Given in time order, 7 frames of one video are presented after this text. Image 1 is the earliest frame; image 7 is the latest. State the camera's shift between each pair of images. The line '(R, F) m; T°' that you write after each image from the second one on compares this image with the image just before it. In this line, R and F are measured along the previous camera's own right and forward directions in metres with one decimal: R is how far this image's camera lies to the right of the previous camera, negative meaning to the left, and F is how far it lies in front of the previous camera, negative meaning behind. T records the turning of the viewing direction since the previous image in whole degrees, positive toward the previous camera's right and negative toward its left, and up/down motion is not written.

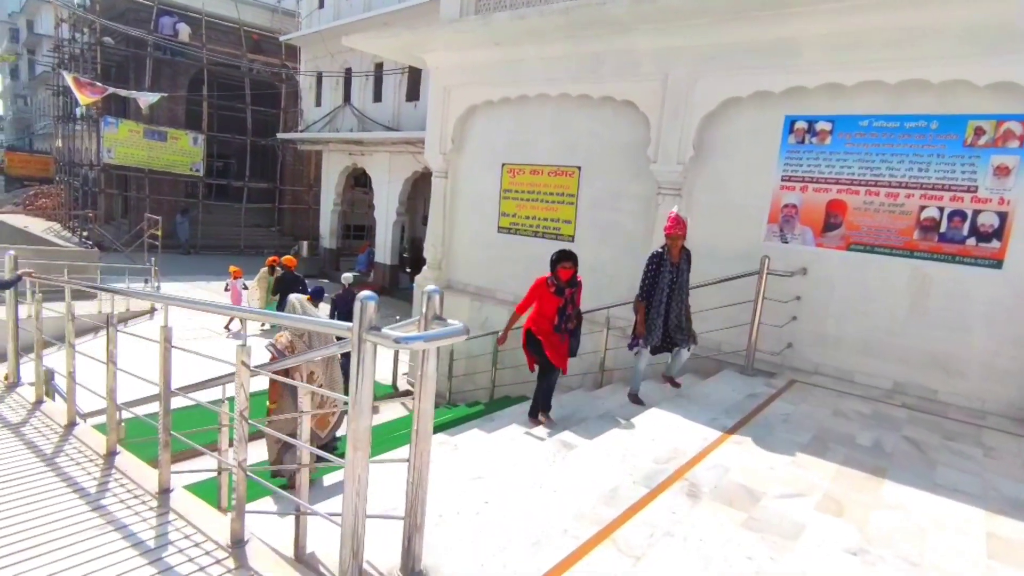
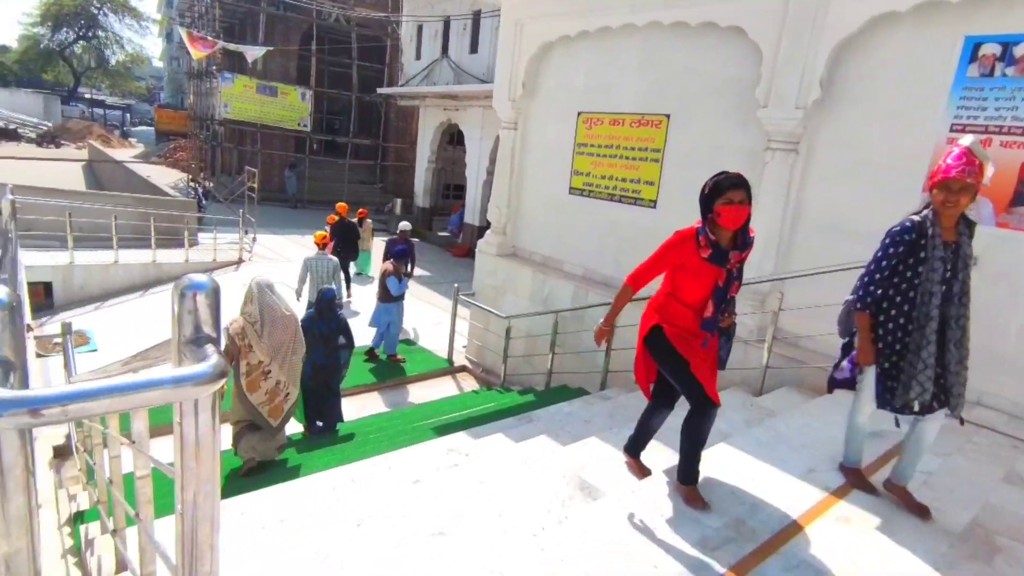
(+0.4, +1.1) m; -11°
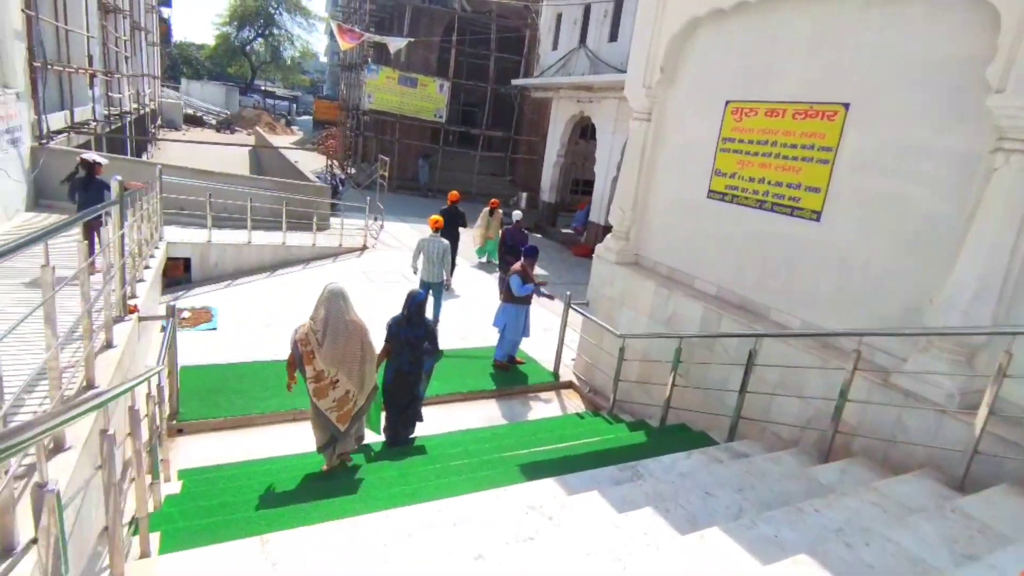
(+0.1, +0.7) m; -12°
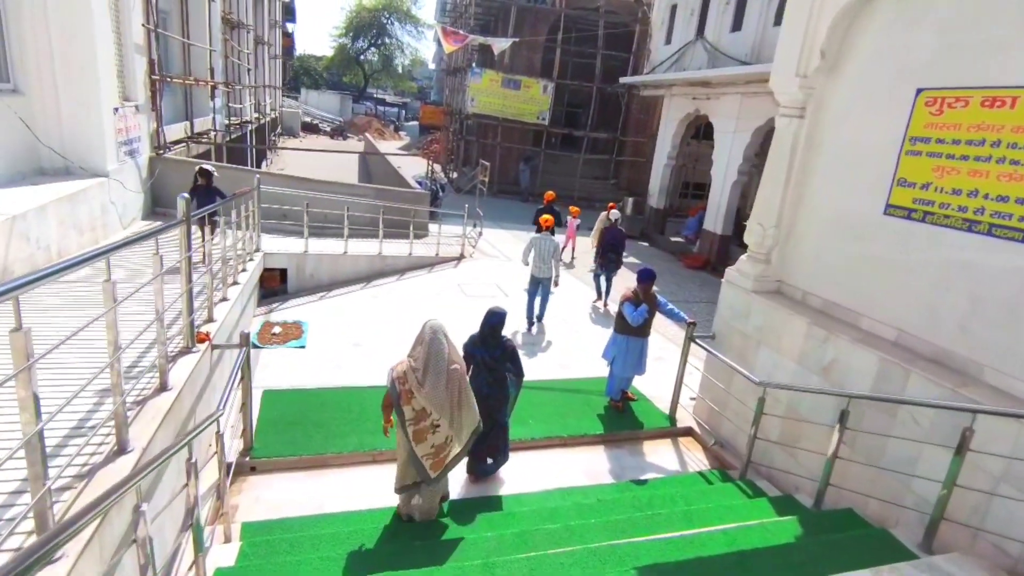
(-0.1, +0.8) m; -10°
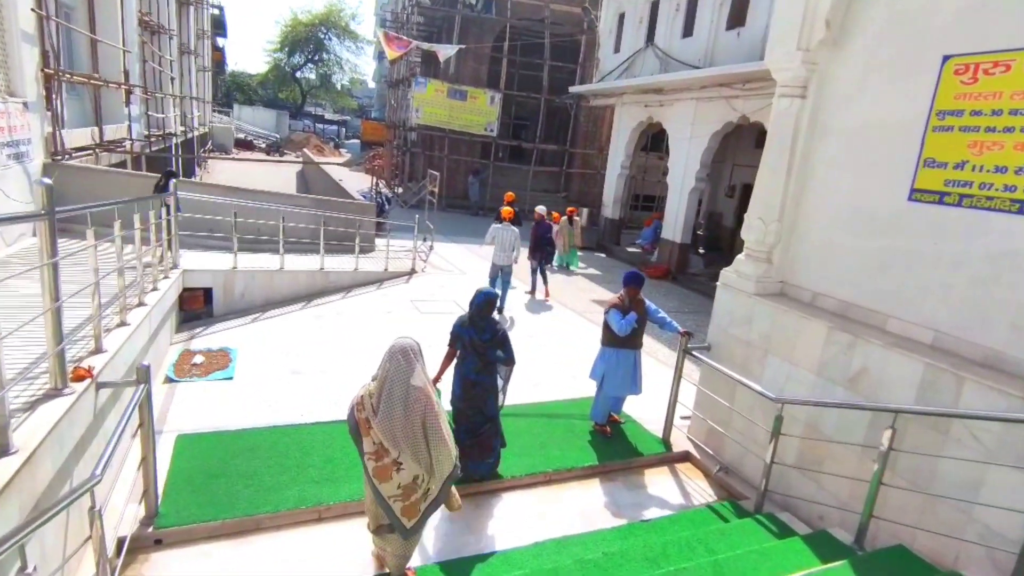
(-0.2, +0.8) m; +5°
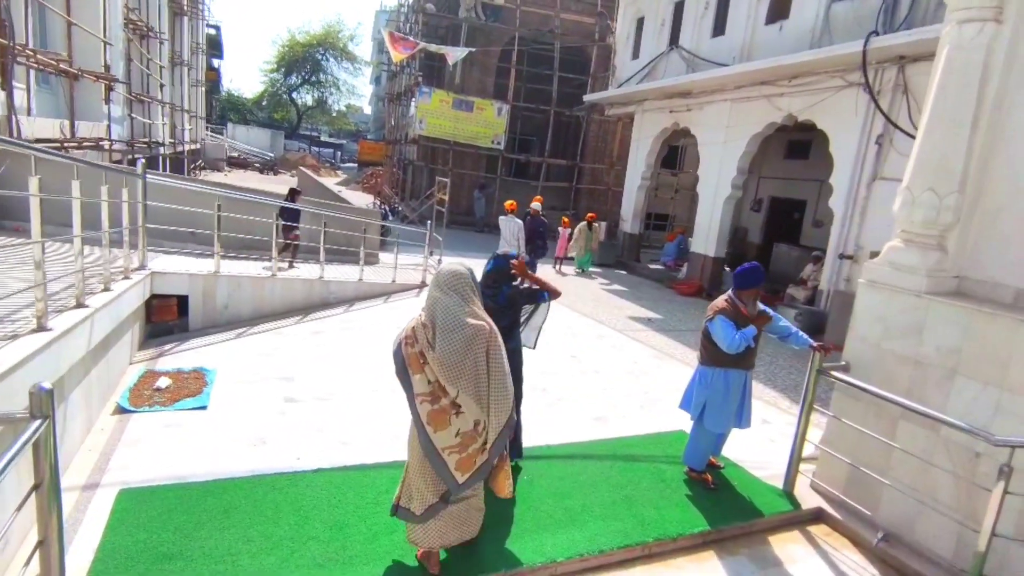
(-0.5, +1.3) m; +1°
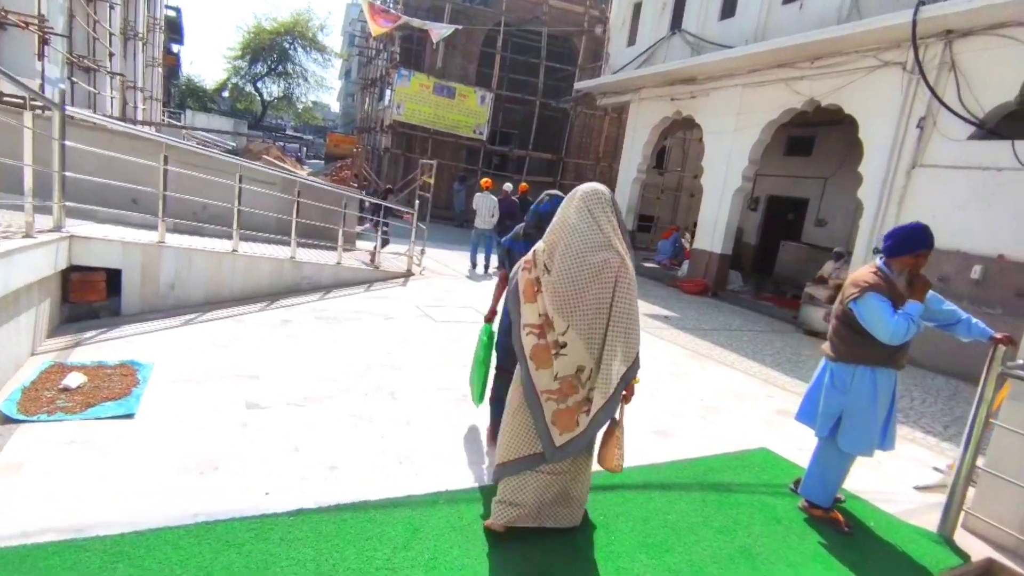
(-0.5, +1.1) m; +3°
